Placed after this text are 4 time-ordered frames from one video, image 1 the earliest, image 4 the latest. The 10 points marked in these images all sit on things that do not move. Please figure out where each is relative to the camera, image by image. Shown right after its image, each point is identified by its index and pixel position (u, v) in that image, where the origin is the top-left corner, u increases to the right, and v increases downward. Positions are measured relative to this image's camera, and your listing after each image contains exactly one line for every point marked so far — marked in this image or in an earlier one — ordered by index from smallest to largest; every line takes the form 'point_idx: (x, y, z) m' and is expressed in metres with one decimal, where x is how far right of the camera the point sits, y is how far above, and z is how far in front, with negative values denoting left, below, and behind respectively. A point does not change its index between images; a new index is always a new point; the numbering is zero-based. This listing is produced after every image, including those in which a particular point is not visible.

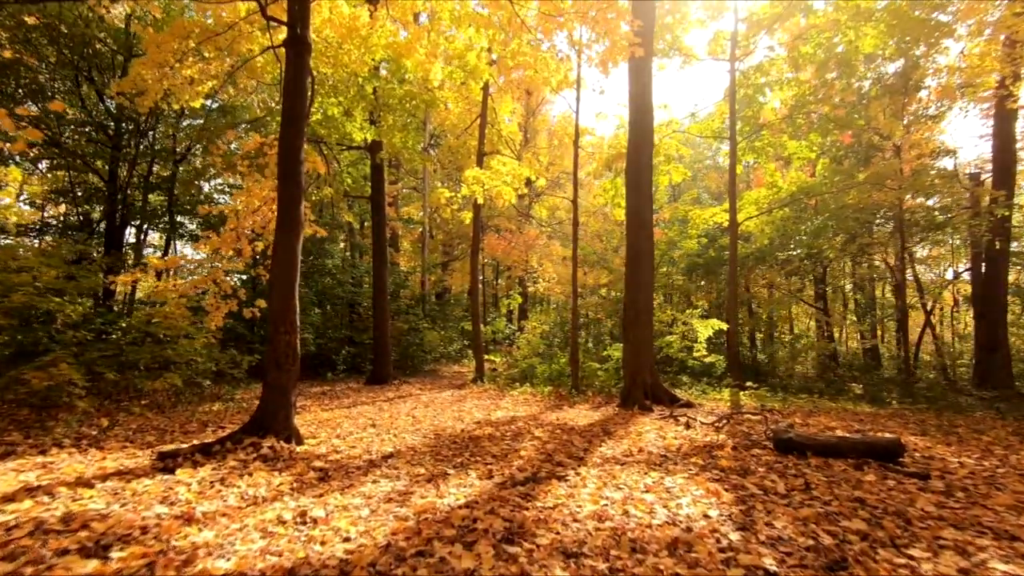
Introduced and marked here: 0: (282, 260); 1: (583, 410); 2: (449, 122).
0: (-2.4, +0.3, +5.1) m
1: (+1.2, -2.1, +8.4) m
2: (-1.7, +4.5, +13.2) m
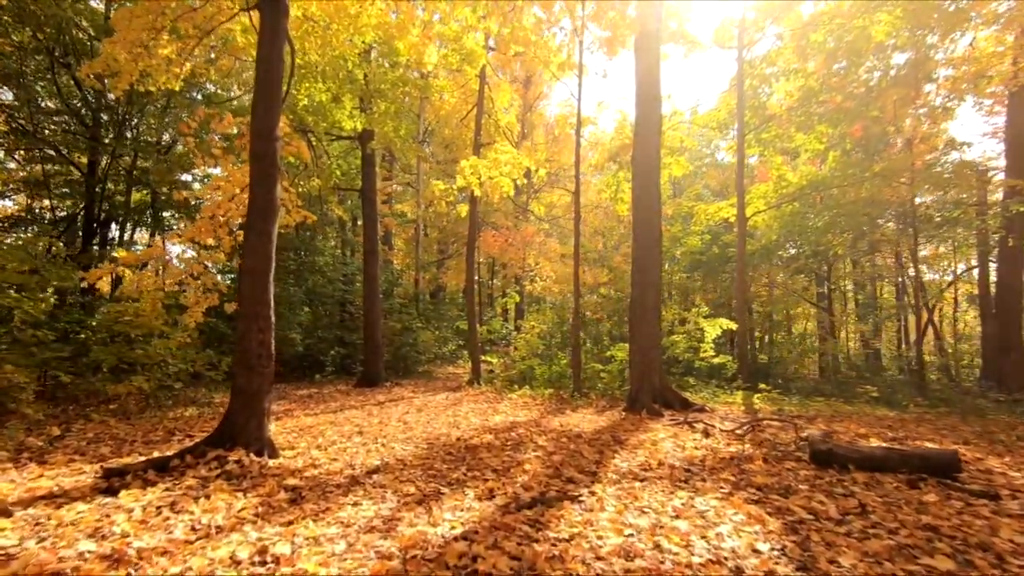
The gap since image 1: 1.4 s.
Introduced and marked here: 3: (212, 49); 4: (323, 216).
0: (-2.4, +0.4, +4.5) m
1: (+1.2, -2.0, +7.8) m
2: (-1.8, +4.6, +12.6) m
3: (-5.0, +4.0, +8.1) m
4: (-5.4, +2.1, +14.1) m
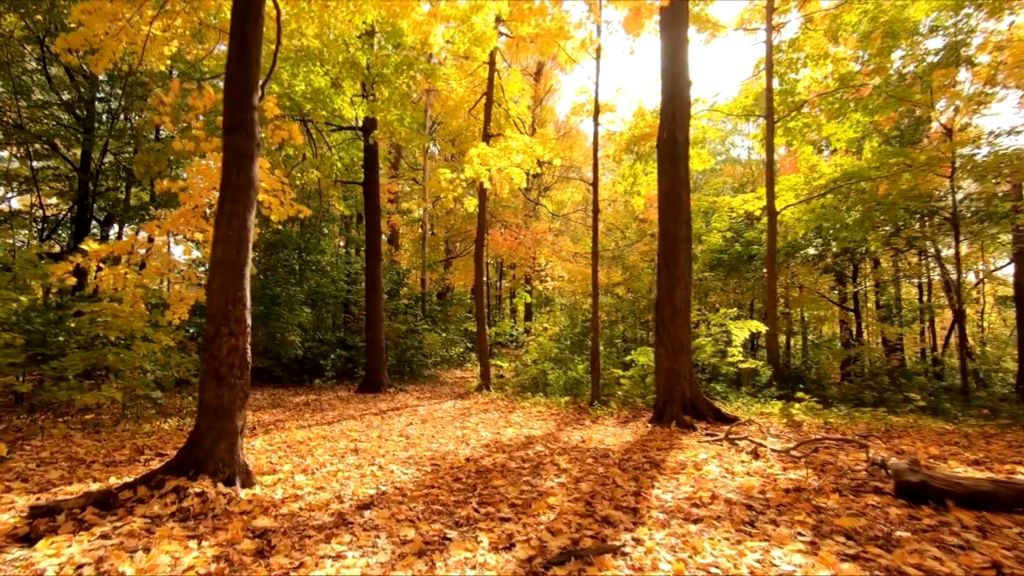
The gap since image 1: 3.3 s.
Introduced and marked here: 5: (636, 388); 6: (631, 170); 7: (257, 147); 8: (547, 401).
0: (-2.2, +0.4, +3.8) m
1: (+1.4, -2.0, +7.0) m
2: (-1.5, +4.6, +11.9) m
3: (-4.8, +4.0, +7.5) m
4: (-5.1, +2.1, +13.4) m
5: (+2.4, -1.9, +9.4) m
6: (+2.8, +2.8, +11.5) m
7: (-2.1, +1.2, +4.0) m
8: (+0.7, -2.2, +9.3) m
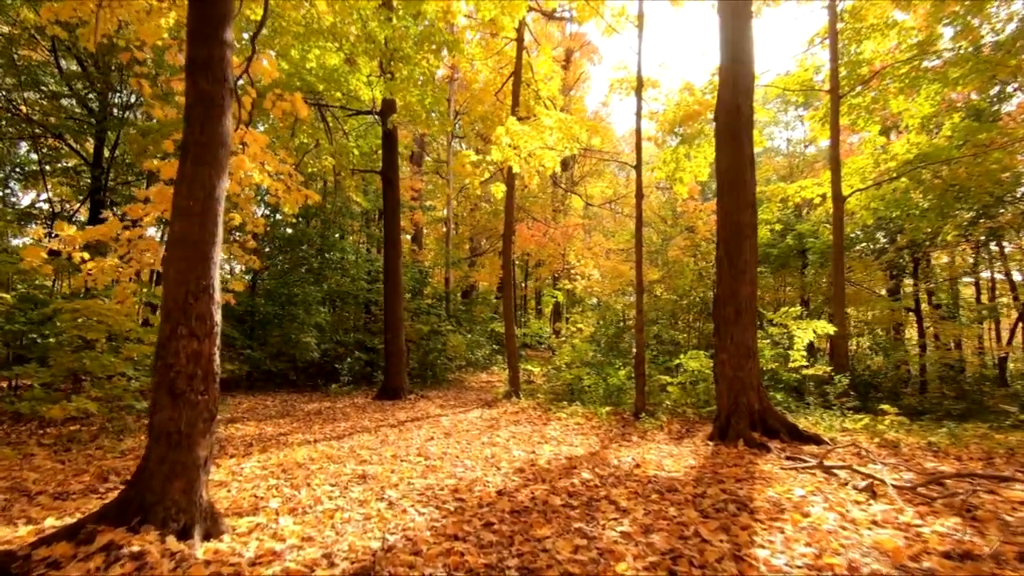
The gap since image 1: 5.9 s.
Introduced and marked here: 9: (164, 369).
0: (-1.9, +0.5, +2.9) m
1: (+1.9, -1.9, +6.0) m
2: (-0.8, +4.6, +11.0) m
3: (-4.3, +4.1, +6.7) m
4: (-4.3, +2.1, +12.7) m
5: (+3.0, -1.9, +8.3) m
6: (+3.5, +2.8, +10.4) m
7: (-1.8, +1.2, +3.1) m
8: (+1.2, -2.1, +8.3) m
9: (-2.0, -0.5, +2.8) m
